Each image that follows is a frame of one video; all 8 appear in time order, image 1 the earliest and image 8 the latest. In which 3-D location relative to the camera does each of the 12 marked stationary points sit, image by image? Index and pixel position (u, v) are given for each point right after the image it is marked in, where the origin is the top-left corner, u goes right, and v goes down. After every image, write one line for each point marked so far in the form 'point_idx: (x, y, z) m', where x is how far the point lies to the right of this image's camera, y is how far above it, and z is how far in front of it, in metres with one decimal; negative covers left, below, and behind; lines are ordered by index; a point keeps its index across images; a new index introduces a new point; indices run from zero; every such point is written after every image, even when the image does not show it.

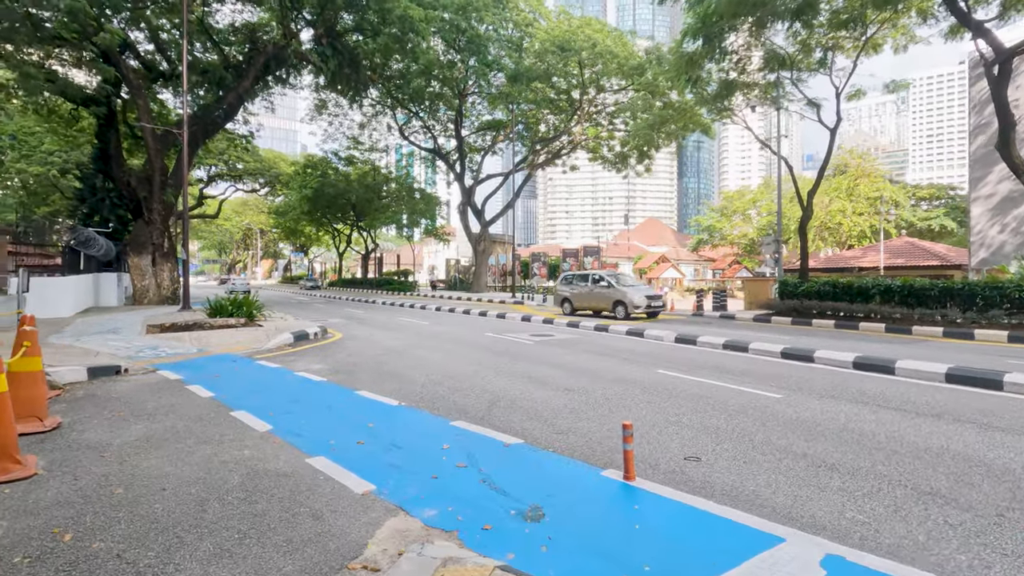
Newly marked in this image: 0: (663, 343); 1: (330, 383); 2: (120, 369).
0: (+3.0, -1.1, +10.7) m
1: (-2.3, -1.2, +6.7) m
2: (-5.4, -1.1, +7.3) m
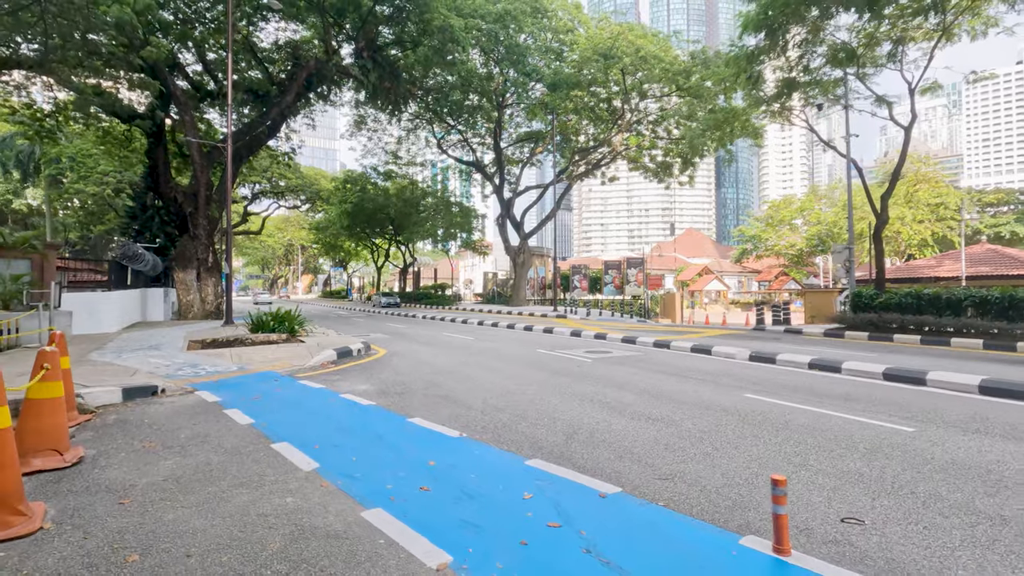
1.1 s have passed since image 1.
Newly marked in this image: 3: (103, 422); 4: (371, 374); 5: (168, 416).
0: (+4.1, -1.3, +9.7) m
1: (-1.5, -1.4, +6.0) m
2: (-4.5, -1.3, +6.8) m
3: (-4.1, -1.4, +5.4) m
4: (-2.2, -1.4, +8.5) m
5: (-3.7, -1.4, +5.7) m
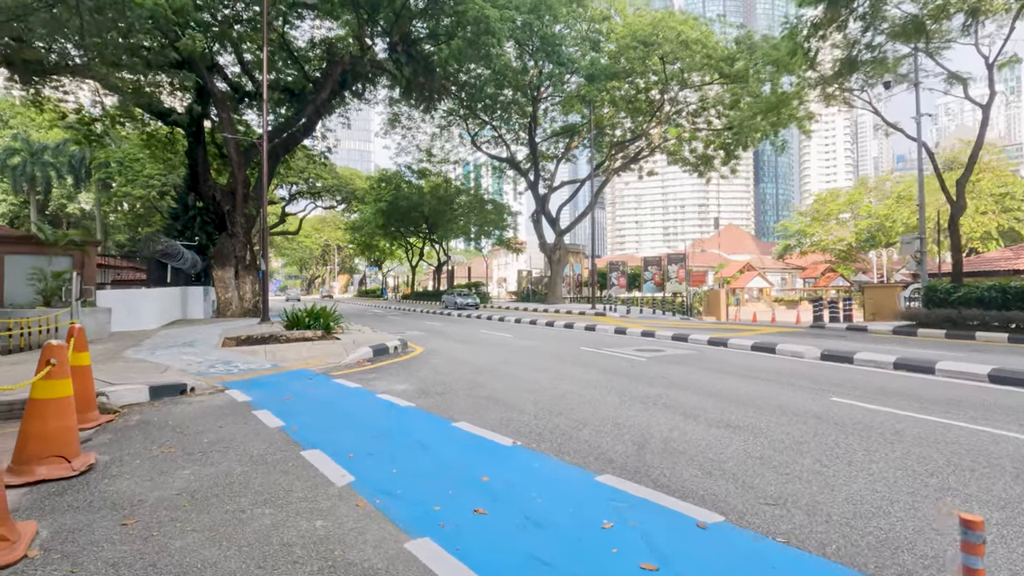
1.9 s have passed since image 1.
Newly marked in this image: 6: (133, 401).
0: (+4.8, -1.2, +8.7) m
1: (-0.9, -1.2, +5.5) m
2: (-3.9, -1.2, +6.4) m
3: (-3.6, -1.3, +4.9) m
4: (-1.5, -1.3, +8.0) m
5: (-3.1, -1.3, +5.3) m
6: (-4.2, -1.2, +5.9) m
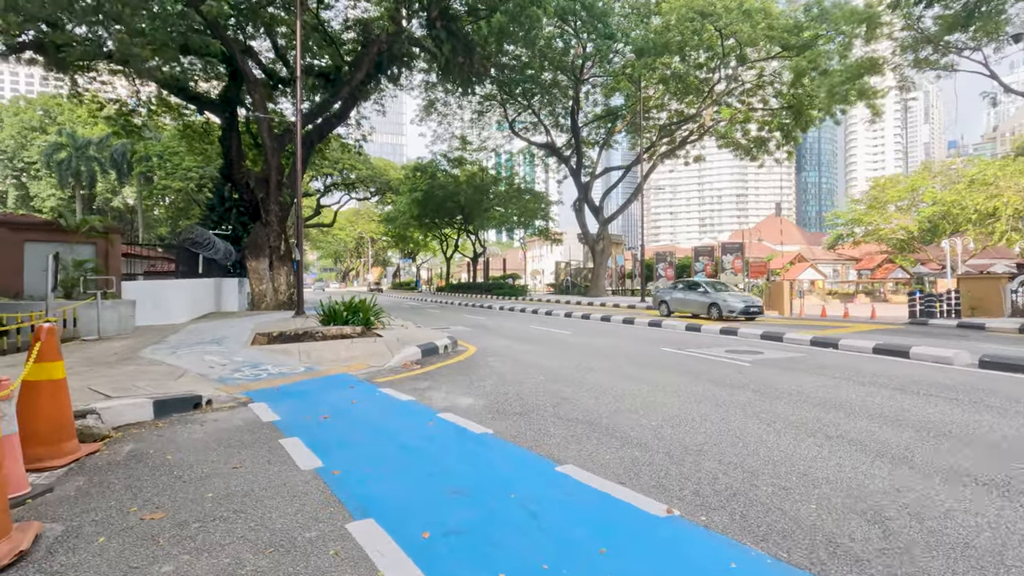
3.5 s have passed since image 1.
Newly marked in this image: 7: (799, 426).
0: (+5.9, -1.0, +7.0) m
1: (-0.1, -1.1, +4.0) m
2: (-3.0, -1.1, +5.1) m
3: (-2.7, -1.2, +3.6) m
4: (-0.5, -1.1, +6.5) m
5: (-2.3, -1.2, +3.9) m
6: (-3.3, -1.1, +4.6) m
7: (+2.3, -1.1, +4.4) m
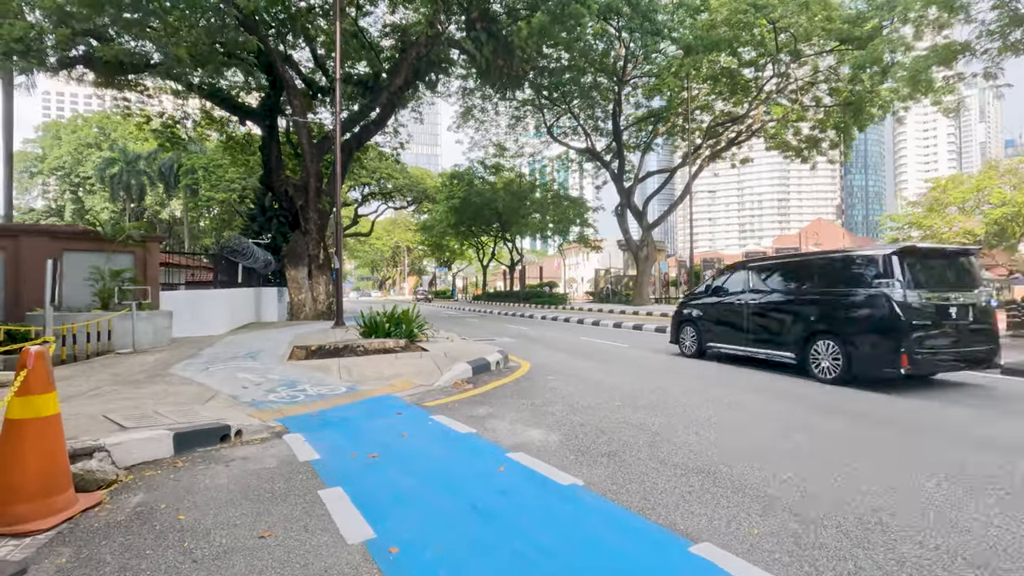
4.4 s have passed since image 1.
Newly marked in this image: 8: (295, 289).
0: (+6.6, -1.1, +5.7) m
1: (+0.5, -1.2, +3.1) m
2: (-2.3, -1.2, +4.4) m
3: (-2.2, -1.3, +2.9) m
4: (+0.3, -1.2, +5.6) m
5: (-1.7, -1.3, +3.1) m
6: (-2.6, -1.2, +3.9) m
7: (+2.9, -1.2, +3.3) m
8: (-8.2, 0.0, +20.0) m
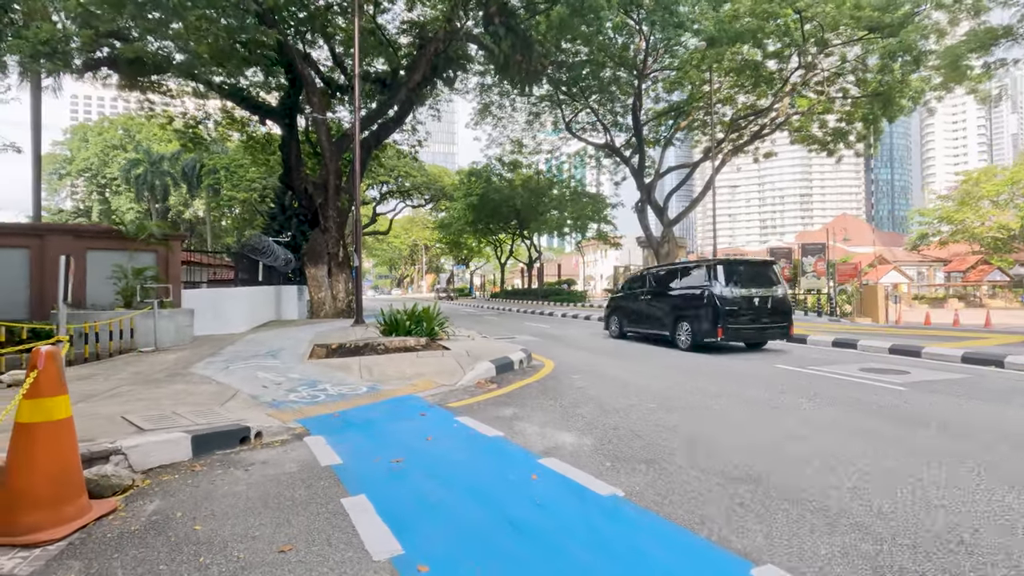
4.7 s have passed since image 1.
0: (+6.9, -1.1, +5.2) m
1: (+0.7, -1.2, +2.9) m
2: (-2.1, -1.2, +4.2) m
3: (-2.0, -1.2, +2.7) m
4: (+0.5, -1.2, +5.4) m
5: (-1.5, -1.2, +3.0) m
6: (-2.4, -1.2, +3.7) m
7: (+3.1, -1.2, +3.0) m
8: (-7.4, 0.0, +20.0) m
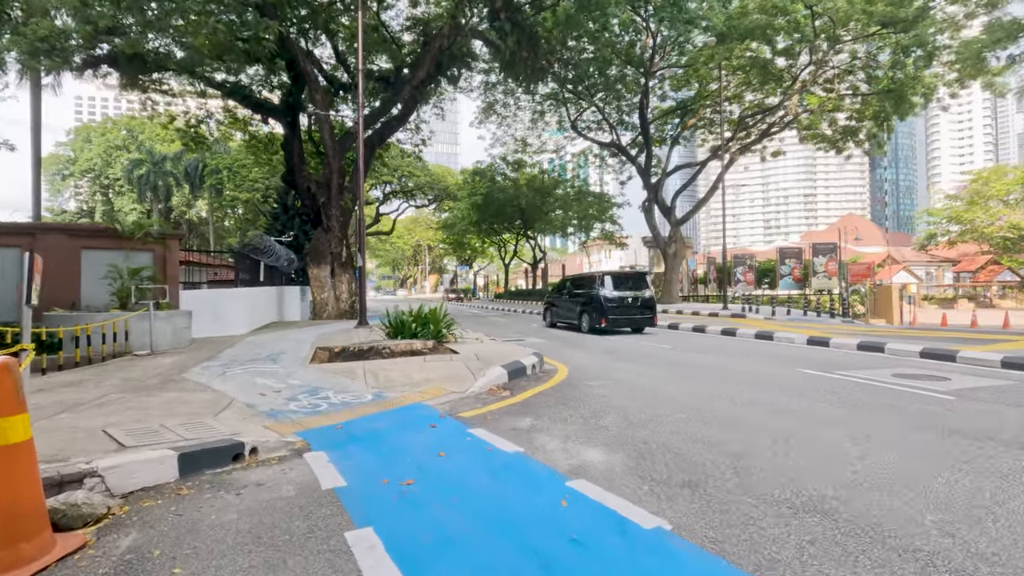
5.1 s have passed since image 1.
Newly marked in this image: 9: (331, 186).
0: (+7.1, -1.1, +4.8) m
1: (+0.8, -1.2, +2.4) m
2: (-1.9, -1.2, +3.8) m
3: (-1.8, -1.2, +2.3) m
4: (+0.7, -1.2, +5.0) m
5: (-1.3, -1.2, +2.6) m
6: (-2.3, -1.2, +3.3) m
7: (+3.3, -1.2, +2.5) m
8: (-7.2, 0.0, +19.7) m
9: (-6.6, +3.7, +19.4) m
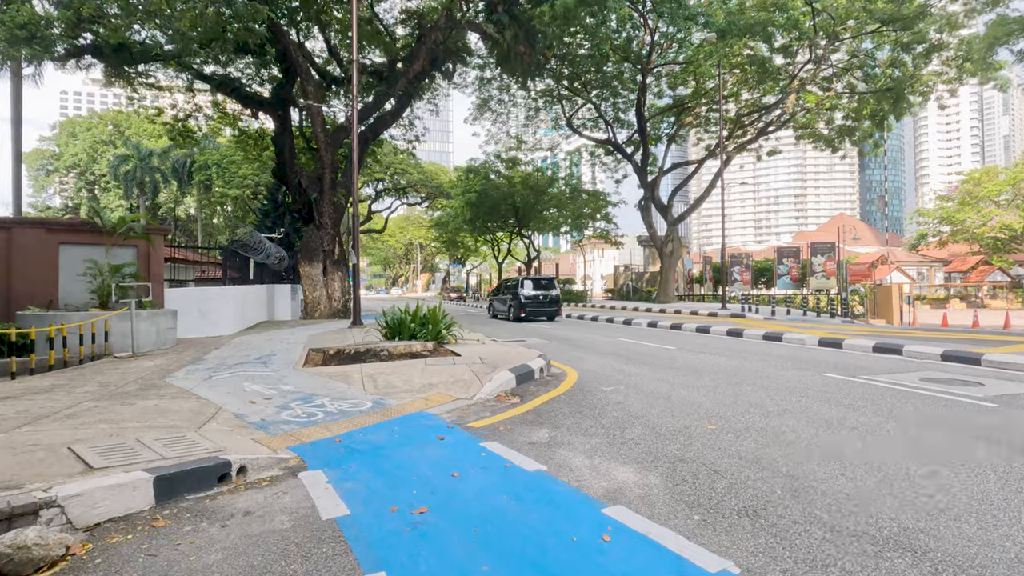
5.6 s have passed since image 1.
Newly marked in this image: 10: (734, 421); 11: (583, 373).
0: (+7.2, -1.1, +4.5) m
1: (+1.0, -1.2, +2.0) m
2: (-1.8, -1.2, +3.4) m
3: (-1.7, -1.2, +1.9) m
4: (+0.8, -1.2, +4.6) m
5: (-1.2, -1.2, +2.1) m
6: (-2.1, -1.2, +2.9) m
7: (+3.5, -1.2, +2.2) m
8: (-7.3, +0.1, +19.1) m
9: (-6.7, +3.8, +18.9) m
10: (+2.0, -1.2, +4.7) m
11: (+1.0, -1.2, +7.5) m
